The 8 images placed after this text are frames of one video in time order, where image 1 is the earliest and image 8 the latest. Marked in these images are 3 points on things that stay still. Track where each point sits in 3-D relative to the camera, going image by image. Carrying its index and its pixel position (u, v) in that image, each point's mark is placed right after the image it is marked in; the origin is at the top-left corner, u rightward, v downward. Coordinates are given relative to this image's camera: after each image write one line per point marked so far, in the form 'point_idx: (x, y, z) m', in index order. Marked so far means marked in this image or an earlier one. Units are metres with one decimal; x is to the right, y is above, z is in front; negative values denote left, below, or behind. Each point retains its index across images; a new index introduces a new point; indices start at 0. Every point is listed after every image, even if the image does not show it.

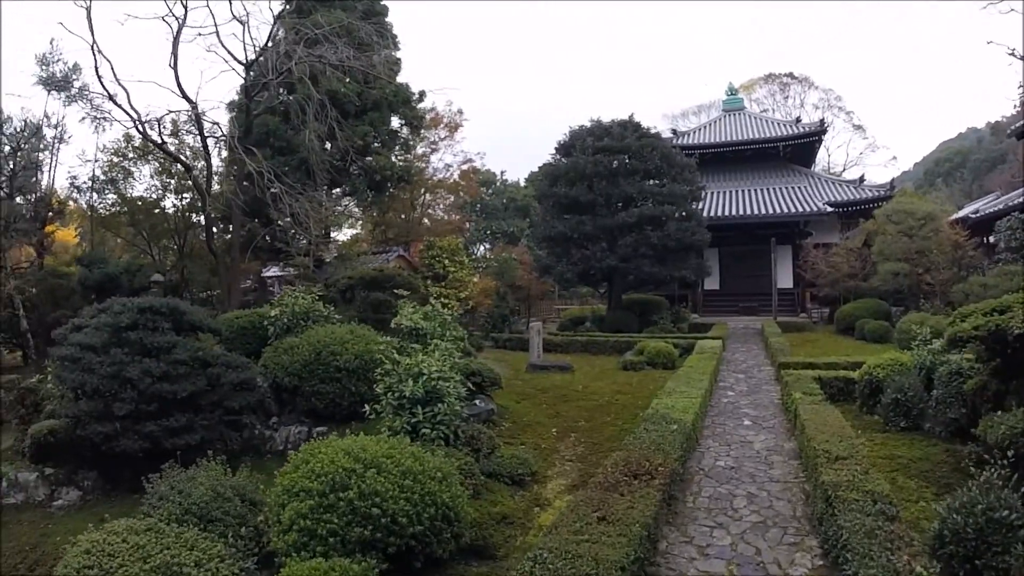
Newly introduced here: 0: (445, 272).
0: (-1.3, +0.3, +15.0) m
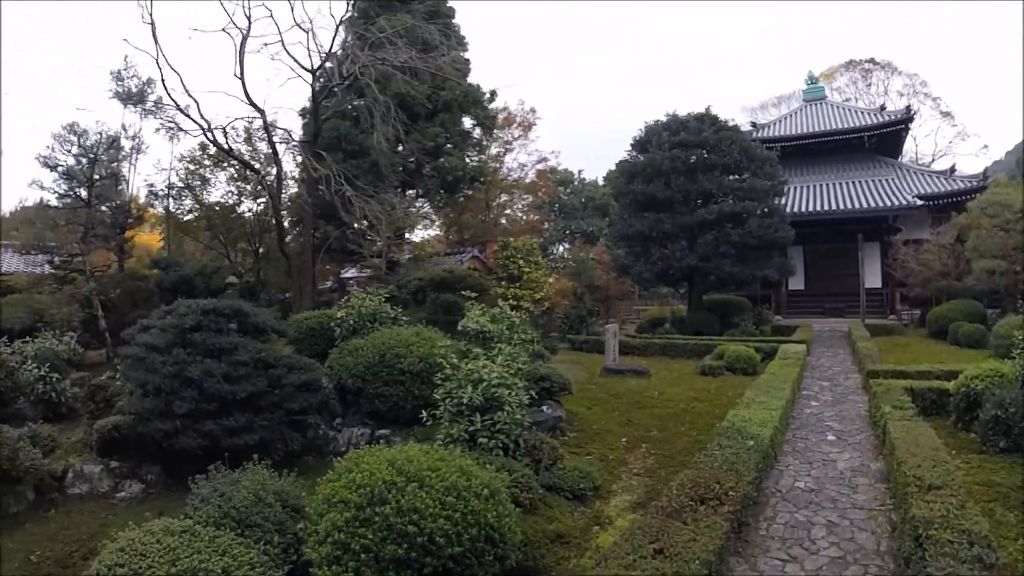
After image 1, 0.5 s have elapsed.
0: (+0.3, +0.3, +14.8) m
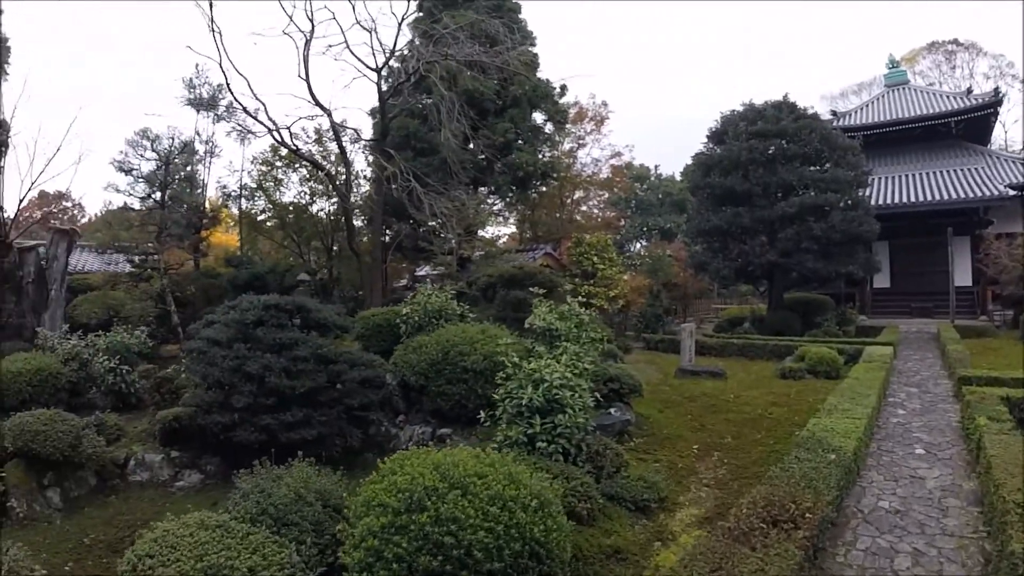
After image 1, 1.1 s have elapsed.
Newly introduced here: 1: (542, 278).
0: (+1.8, +0.4, +14.5) m
1: (+0.5, +0.2, +10.4) m
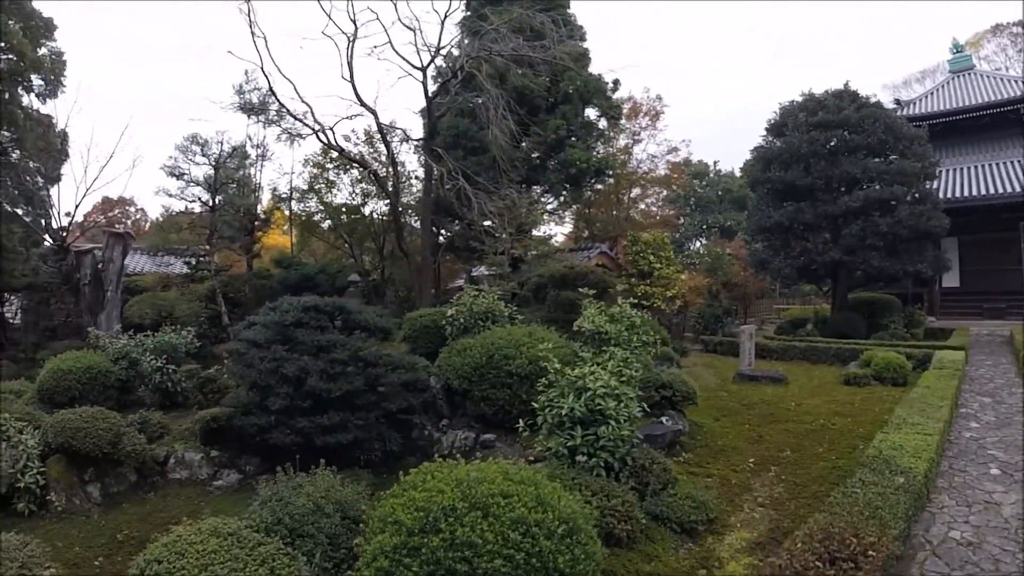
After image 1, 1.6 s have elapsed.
0: (+2.8, +0.4, +14.1) m
1: (+1.2, +0.1, +10.1) m
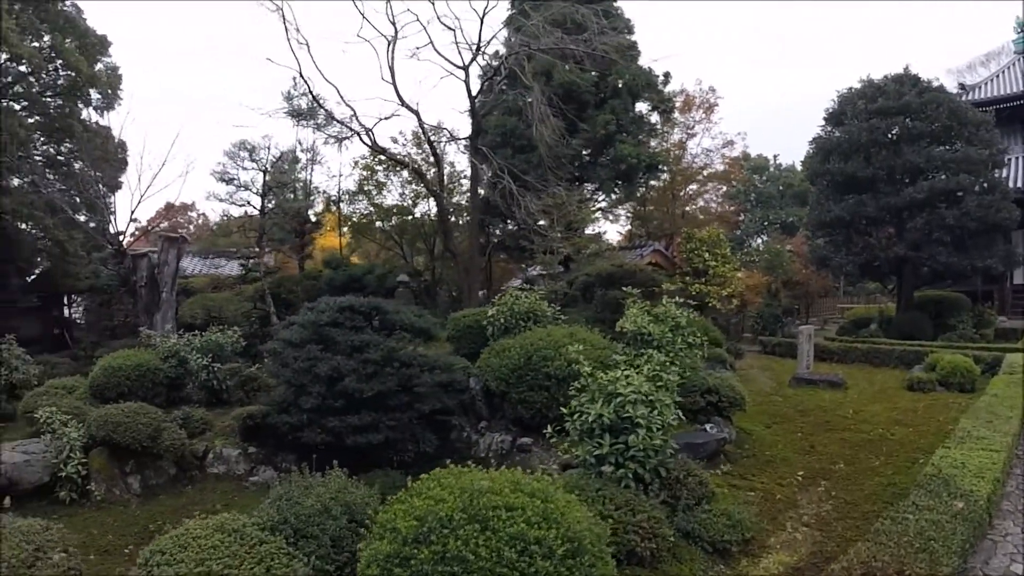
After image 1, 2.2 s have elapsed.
0: (+3.8, +0.4, +13.6) m
1: (+1.8, +0.2, +9.8) m
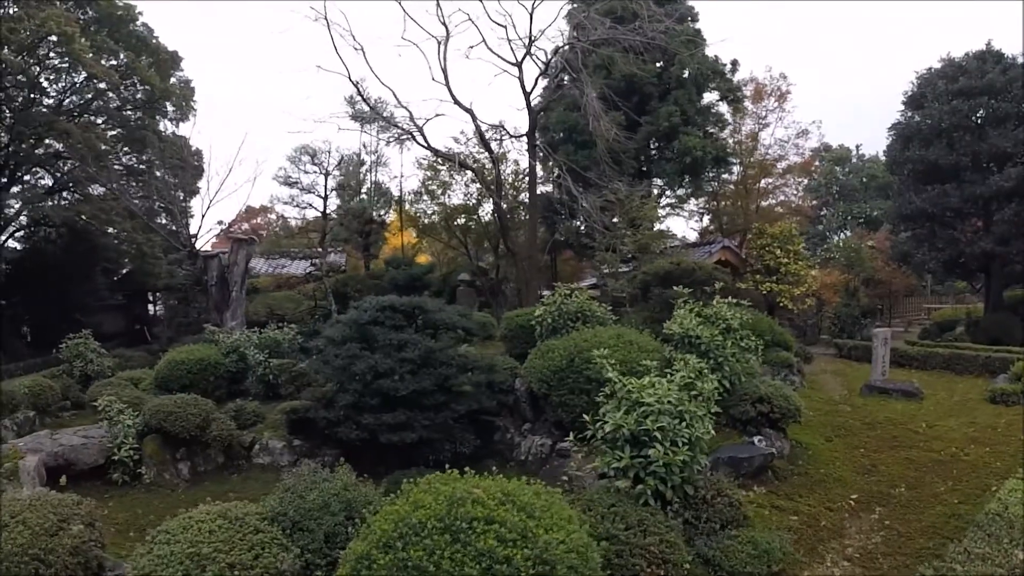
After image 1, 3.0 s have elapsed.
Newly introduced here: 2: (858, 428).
0: (+5.0, +0.4, +13.0) m
1: (+2.6, +0.2, +9.4) m
2: (+3.1, -1.2, +6.0) m
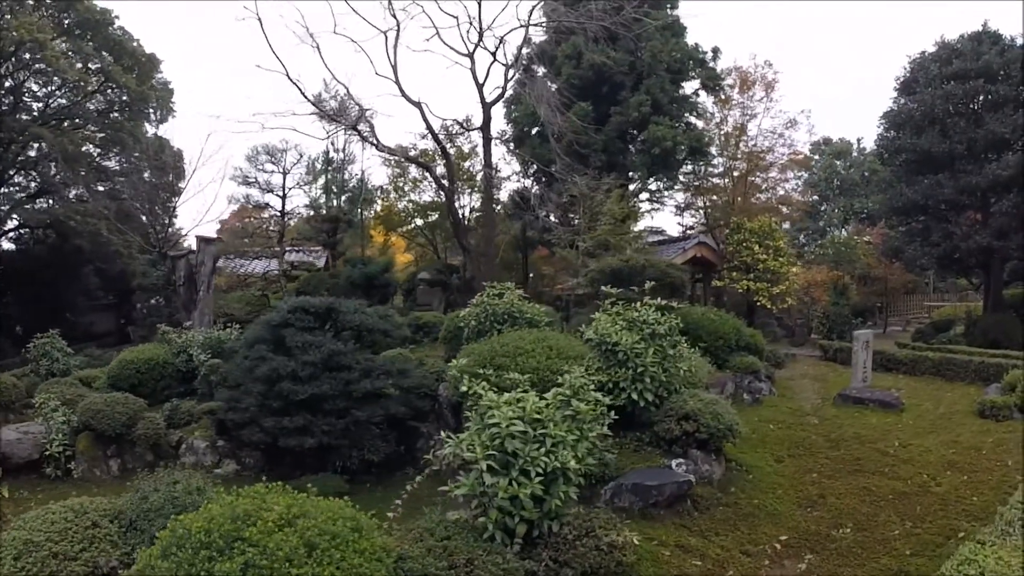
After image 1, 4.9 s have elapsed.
0: (+4.4, +0.5, +12.2) m
1: (+1.9, +0.2, +8.6) m
2: (+2.4, -1.2, +5.2) m
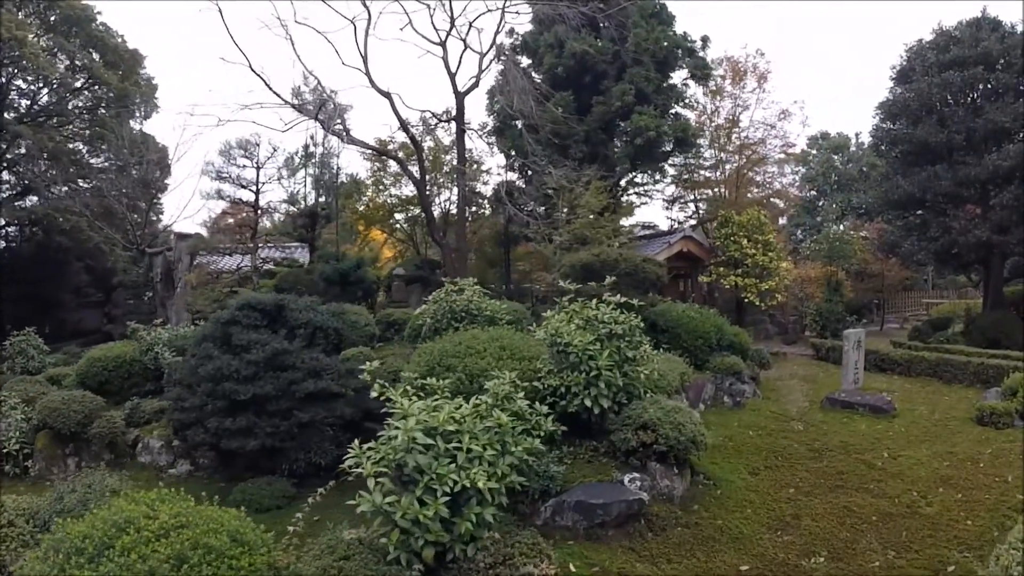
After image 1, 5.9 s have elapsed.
0: (+4.0, +0.5, +11.7) m
1: (+1.6, +0.2, +8.1) m
2: (+2.0, -1.2, +4.8) m
